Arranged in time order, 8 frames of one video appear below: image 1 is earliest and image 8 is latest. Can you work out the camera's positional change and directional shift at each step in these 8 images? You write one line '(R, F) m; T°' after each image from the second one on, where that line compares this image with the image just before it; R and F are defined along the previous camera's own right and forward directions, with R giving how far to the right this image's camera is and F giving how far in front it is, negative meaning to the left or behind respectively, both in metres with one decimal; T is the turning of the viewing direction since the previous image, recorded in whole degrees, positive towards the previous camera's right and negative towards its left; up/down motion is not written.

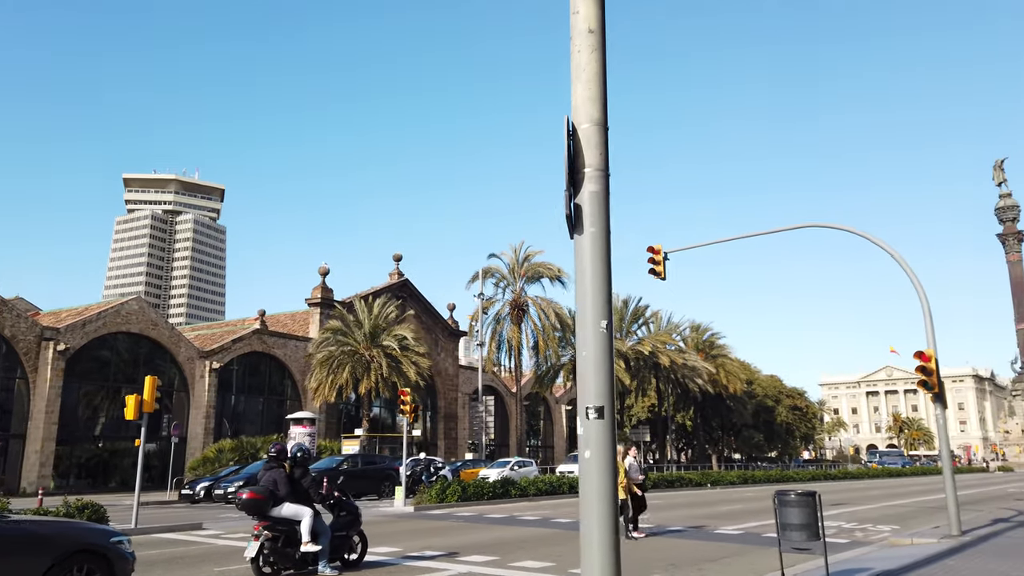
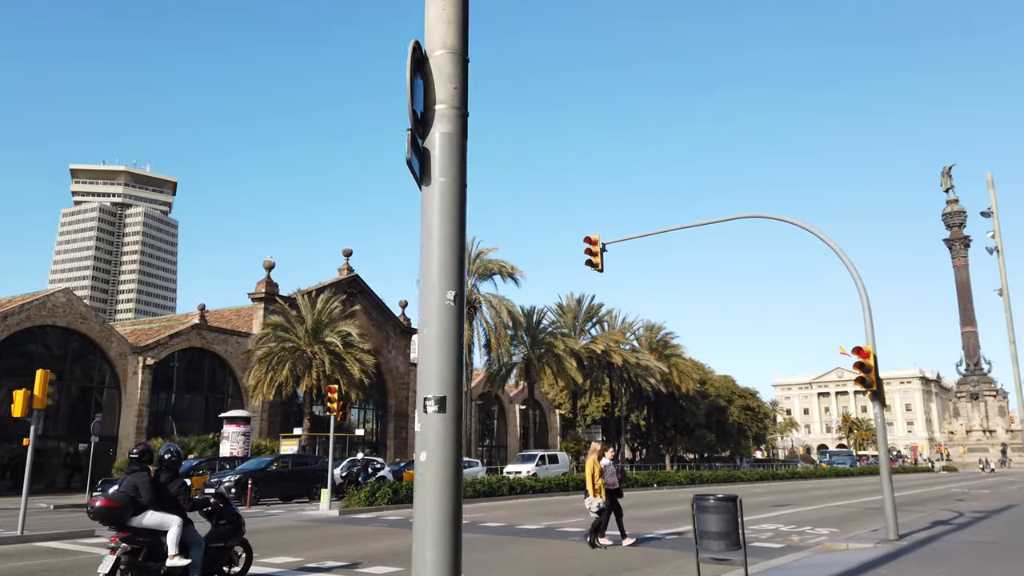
(+0.6, +0.8) m; +3°
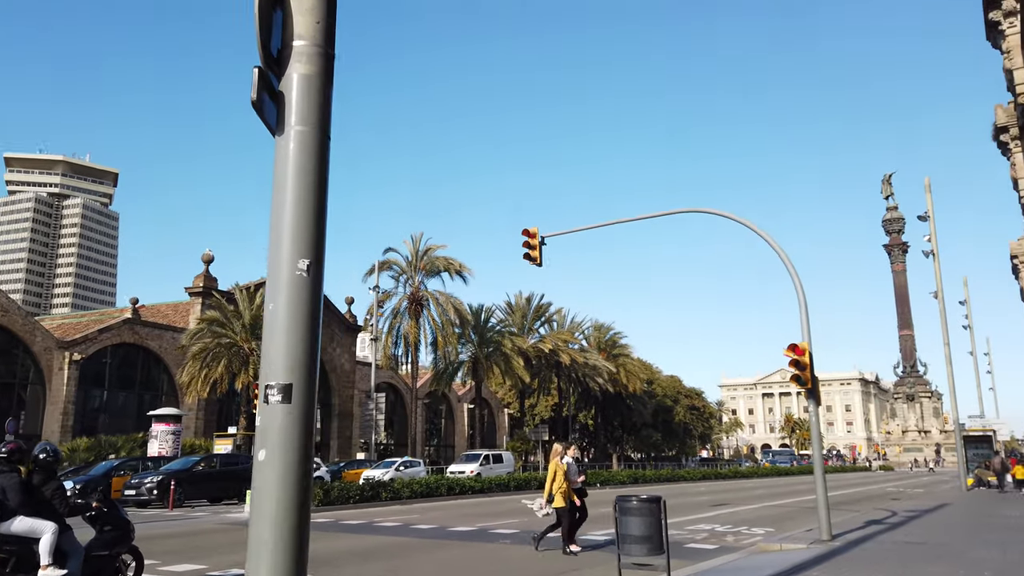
(+0.3, +0.5) m; +4°
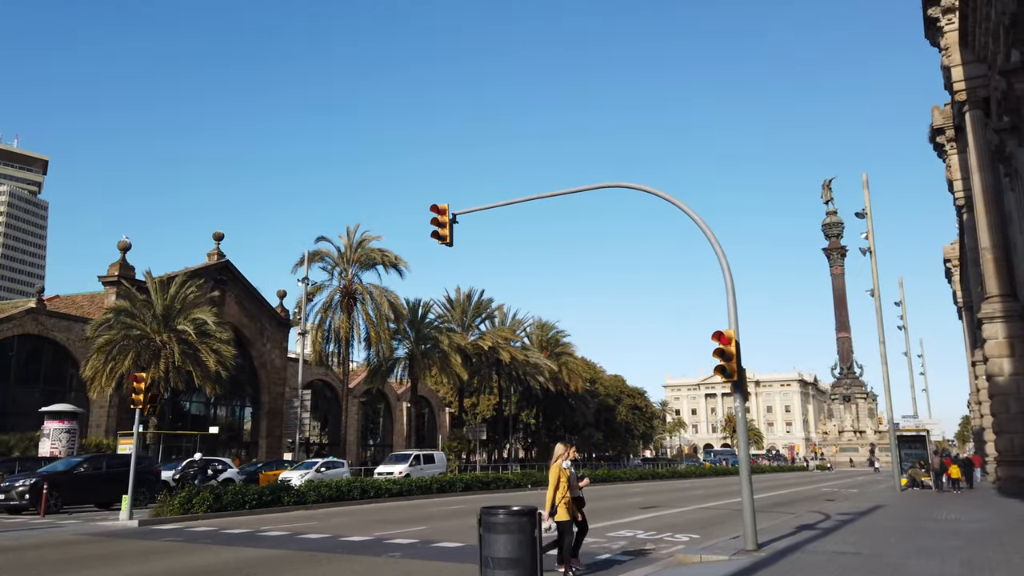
(+0.7, +1.3) m; +4°
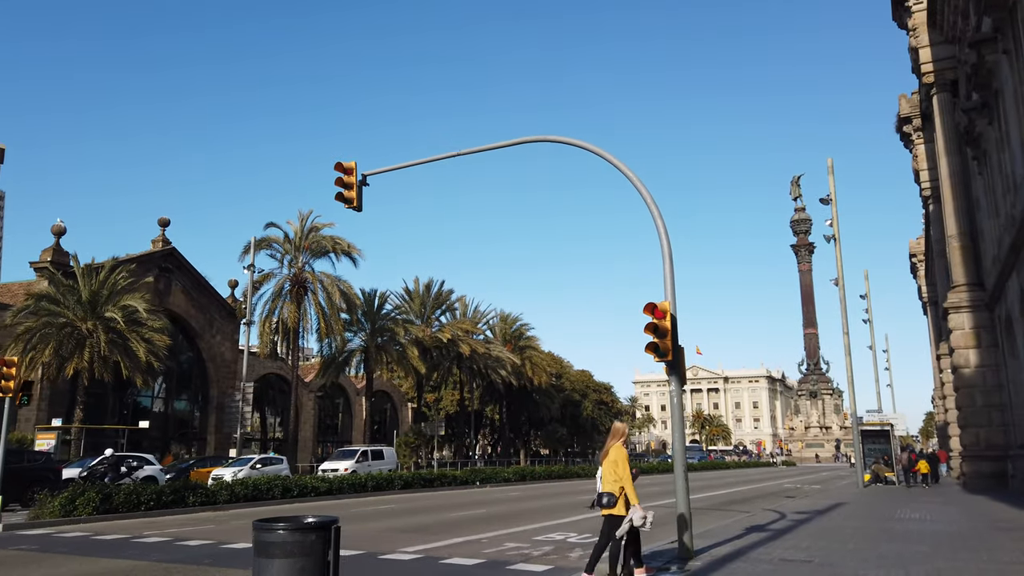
(+0.8, +1.5) m; +2°
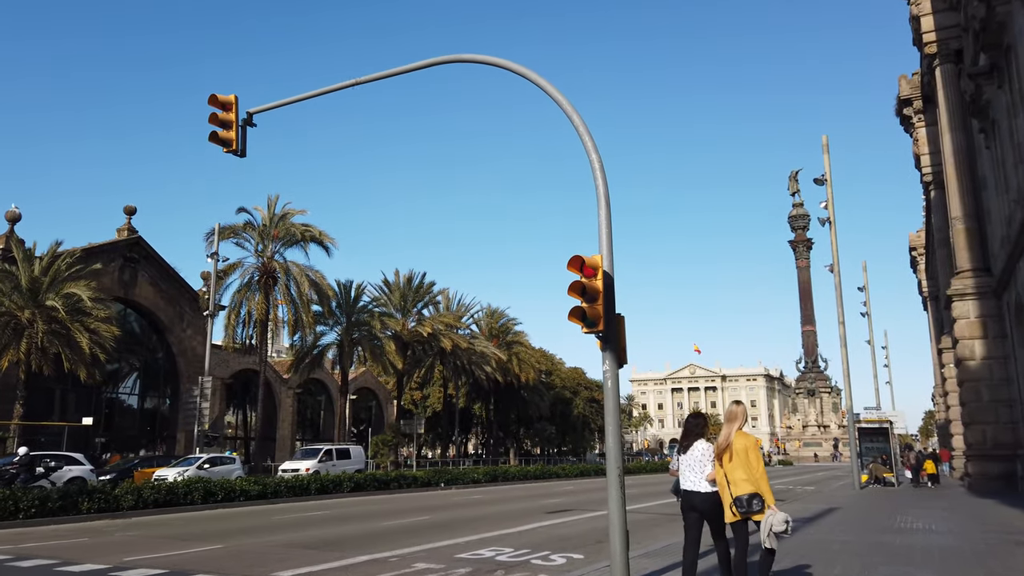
(+1.0, +2.0) m; 0°
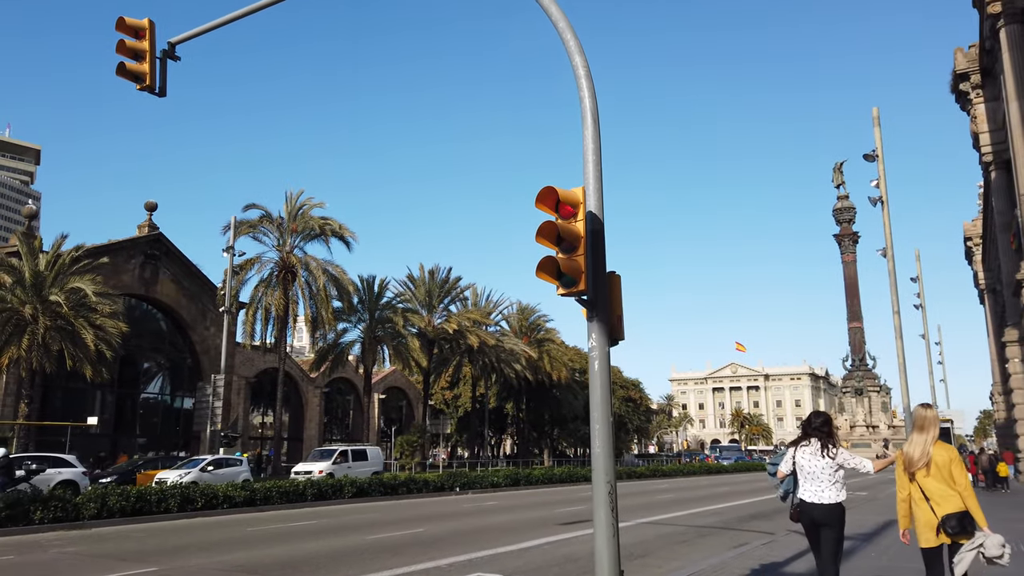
(+0.6, +1.8) m; -3°
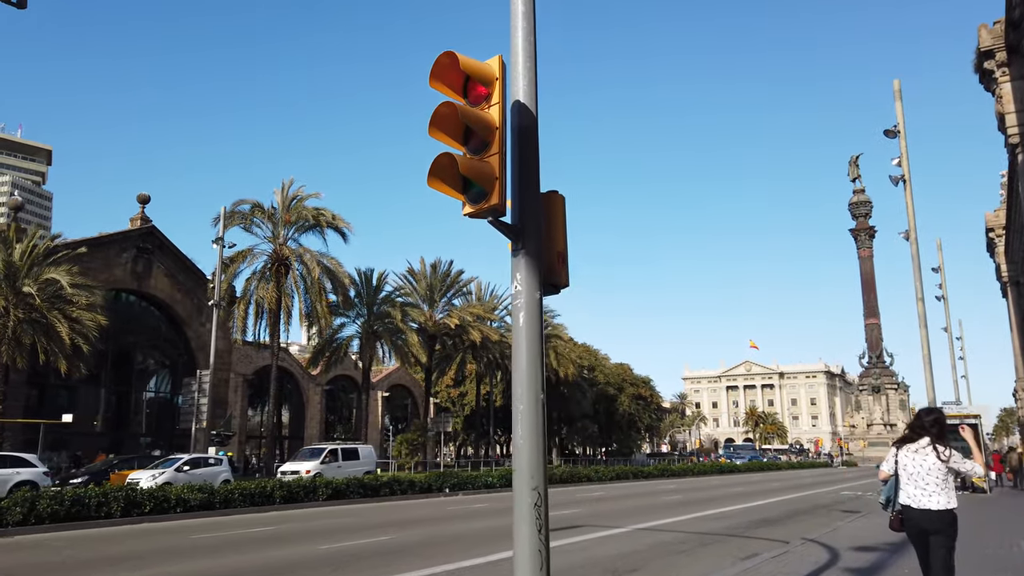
(+0.5, +1.5) m; -1°
